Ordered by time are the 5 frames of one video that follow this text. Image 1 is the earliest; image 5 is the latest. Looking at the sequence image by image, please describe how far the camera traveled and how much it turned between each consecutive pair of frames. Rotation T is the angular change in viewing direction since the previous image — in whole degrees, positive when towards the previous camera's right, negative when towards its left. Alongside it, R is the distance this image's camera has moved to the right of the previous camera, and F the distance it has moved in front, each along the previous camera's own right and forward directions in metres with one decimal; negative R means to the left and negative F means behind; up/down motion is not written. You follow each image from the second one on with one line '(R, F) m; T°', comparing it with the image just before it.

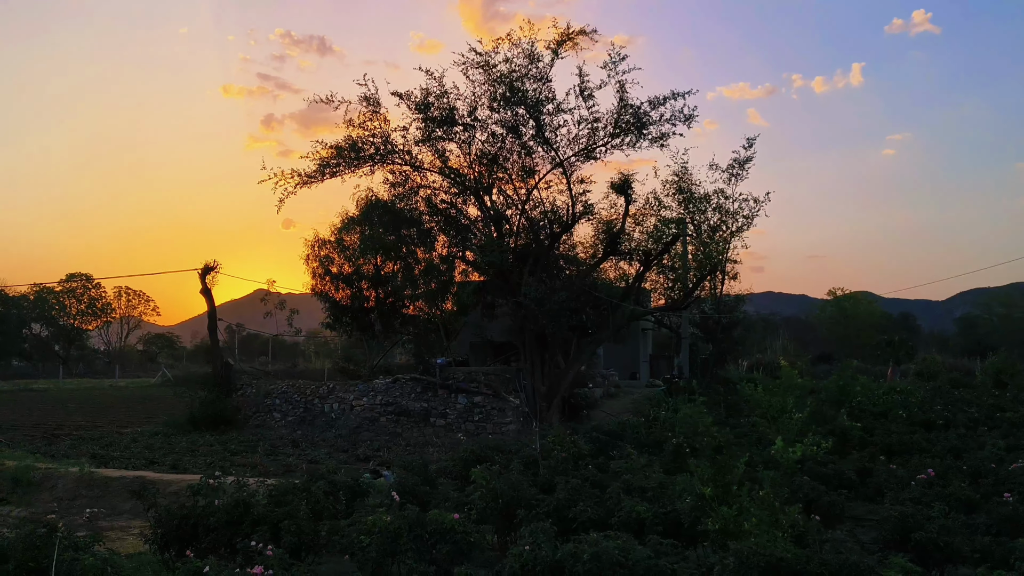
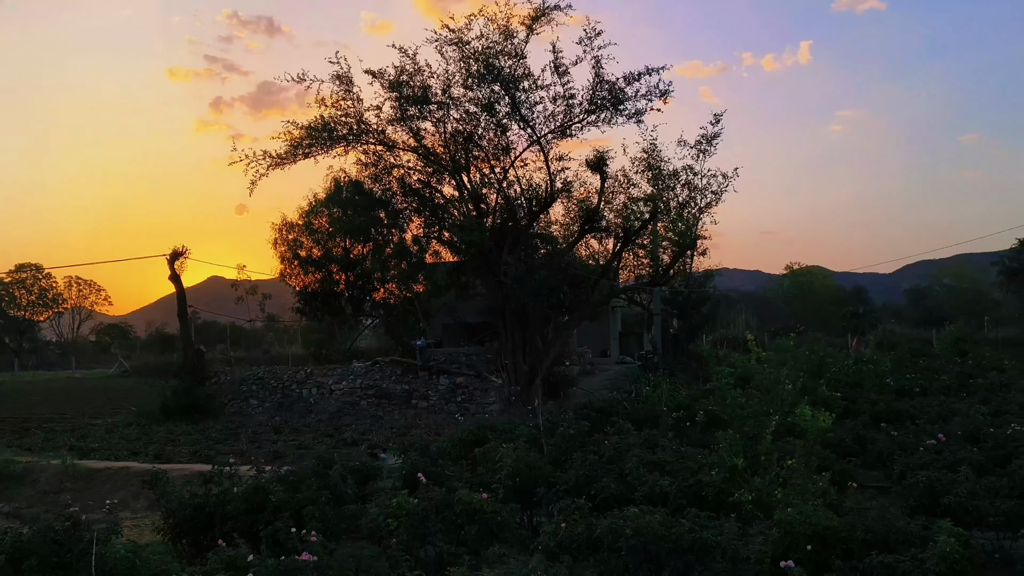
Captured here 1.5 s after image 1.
(-0.4, +0.1) m; +3°
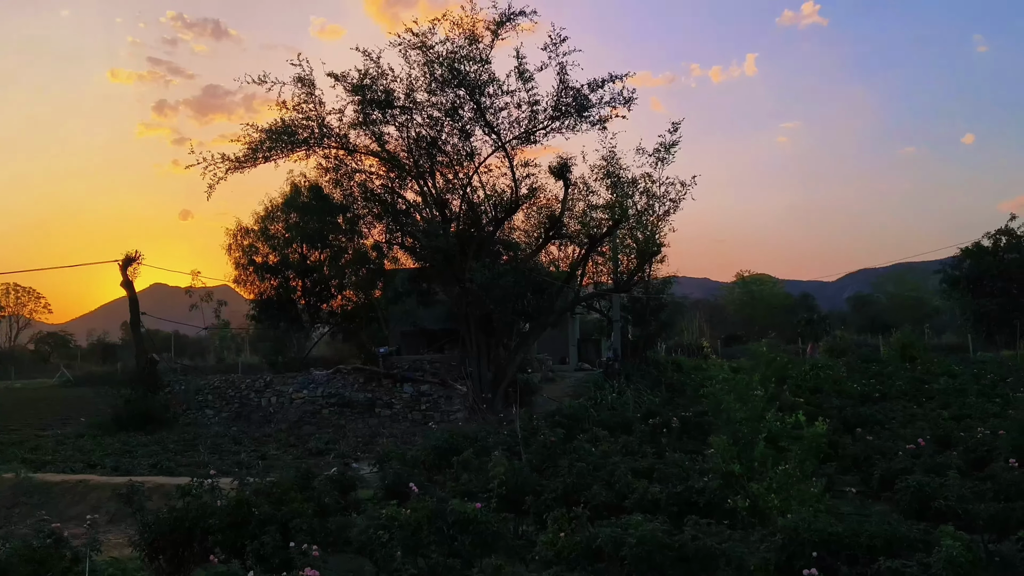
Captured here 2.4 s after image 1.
(-0.3, +0.1) m; +4°
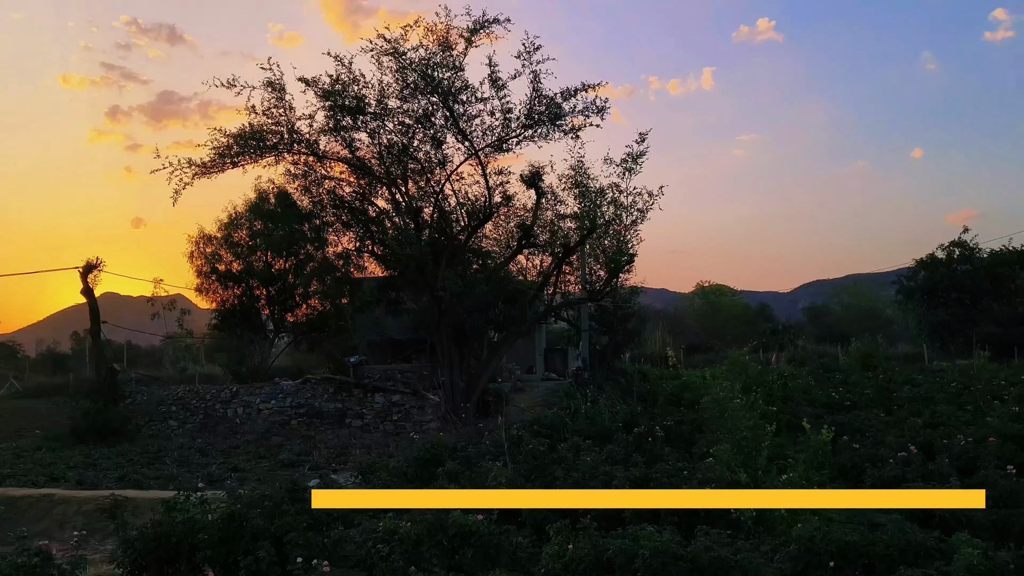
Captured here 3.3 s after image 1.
(-0.3, +0.1) m; +3°
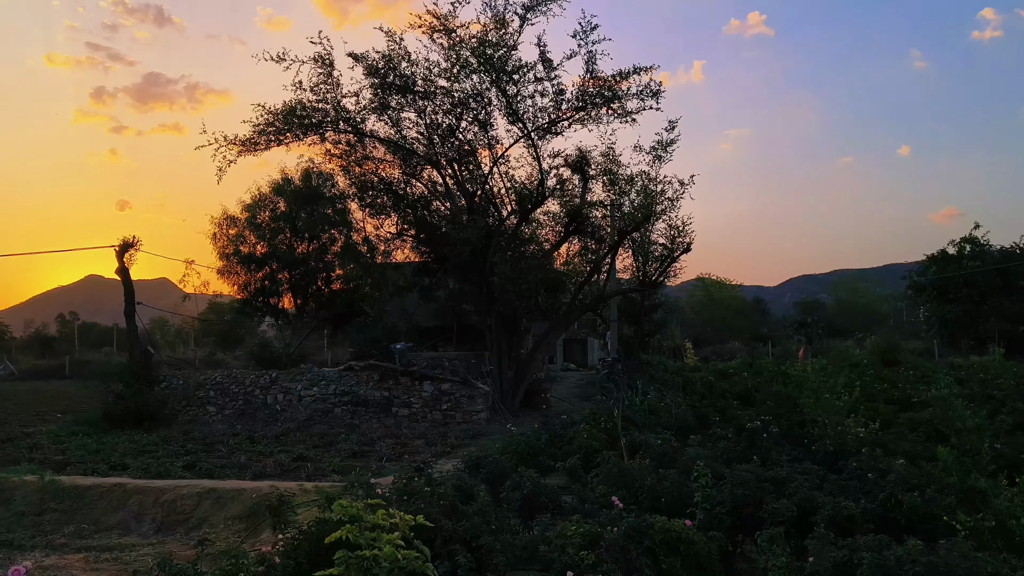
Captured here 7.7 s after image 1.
(-1.3, +0.5) m; +1°
